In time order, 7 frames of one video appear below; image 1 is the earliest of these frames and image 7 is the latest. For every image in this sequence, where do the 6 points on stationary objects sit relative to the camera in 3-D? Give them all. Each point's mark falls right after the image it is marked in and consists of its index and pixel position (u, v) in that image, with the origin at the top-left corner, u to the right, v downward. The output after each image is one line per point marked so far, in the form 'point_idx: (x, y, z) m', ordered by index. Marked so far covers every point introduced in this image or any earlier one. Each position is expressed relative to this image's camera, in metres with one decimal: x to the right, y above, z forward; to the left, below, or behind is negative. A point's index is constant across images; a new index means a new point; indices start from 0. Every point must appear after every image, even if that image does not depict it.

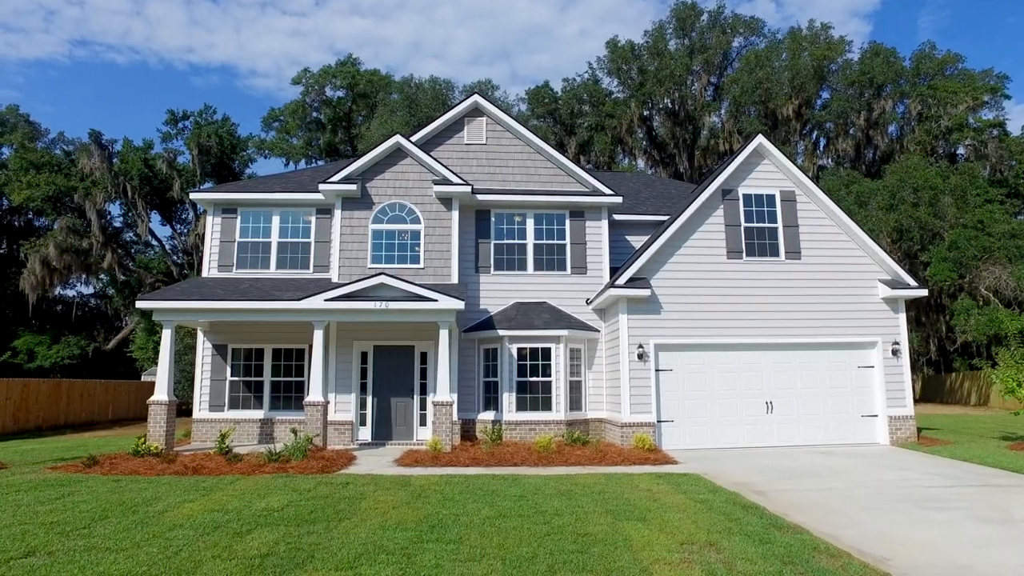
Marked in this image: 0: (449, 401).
0: (-1.2, -2.1, +13.0) m
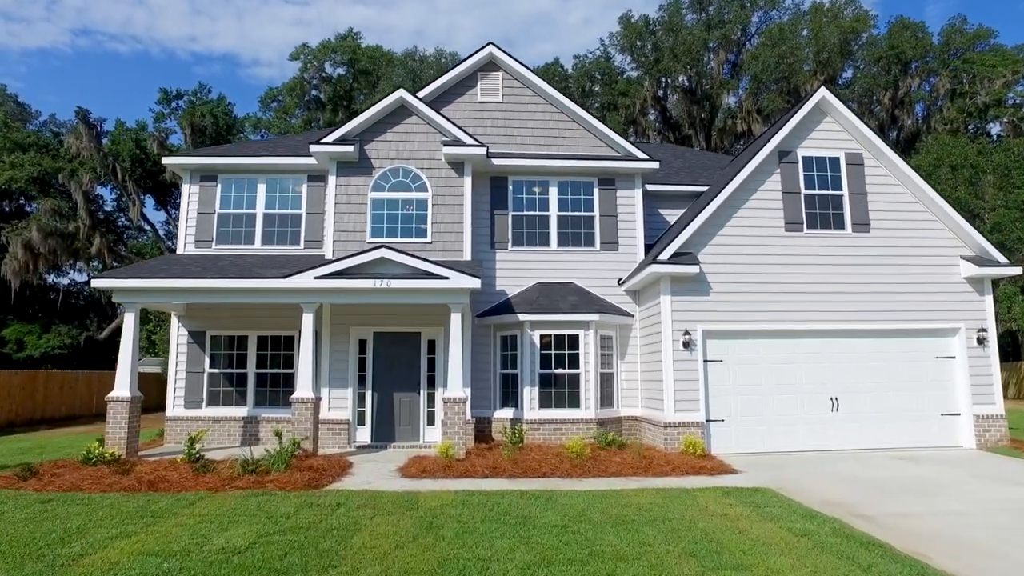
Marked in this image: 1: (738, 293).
0: (-0.8, -1.7, +11.0) m
1: (+3.8, -0.1, +12.2) m
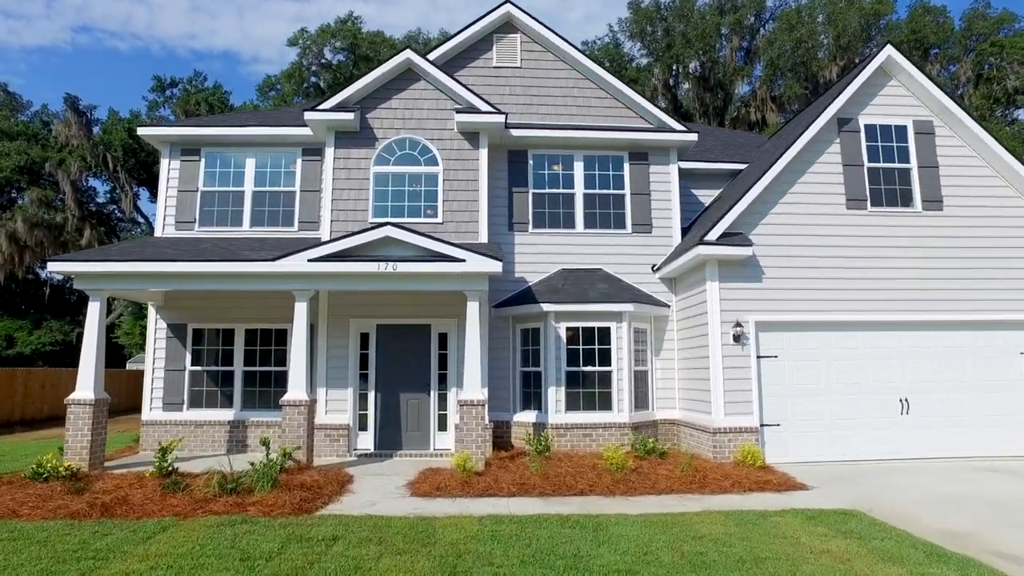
0: (-0.4, -1.5, +9.5) m
1: (+4.2, +0.1, +10.6) m
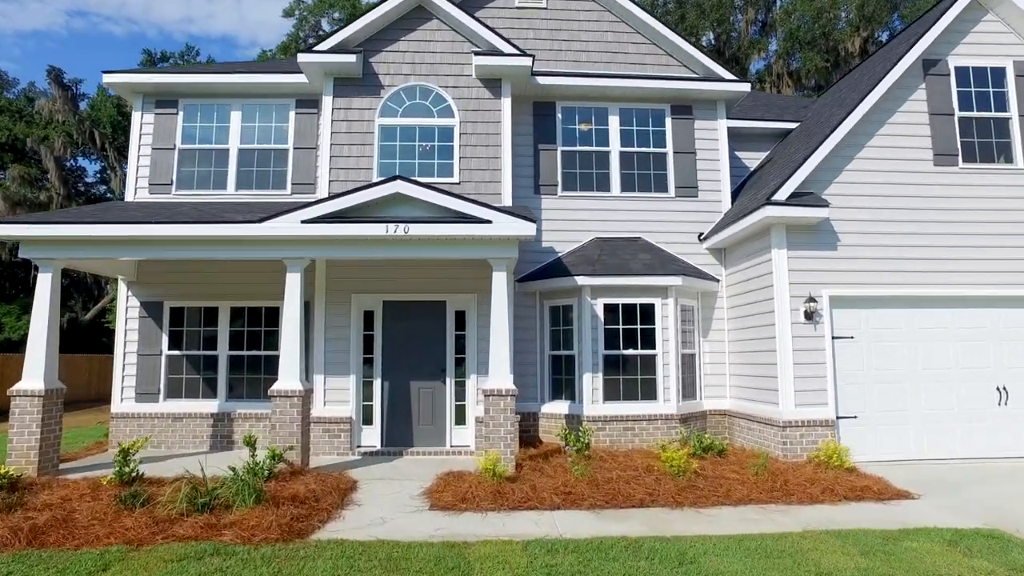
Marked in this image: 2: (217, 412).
0: (0.0, -1.1, +7.9) m
1: (+4.5, +0.5, +9.0) m
2: (-4.0, -1.7, +9.9) m
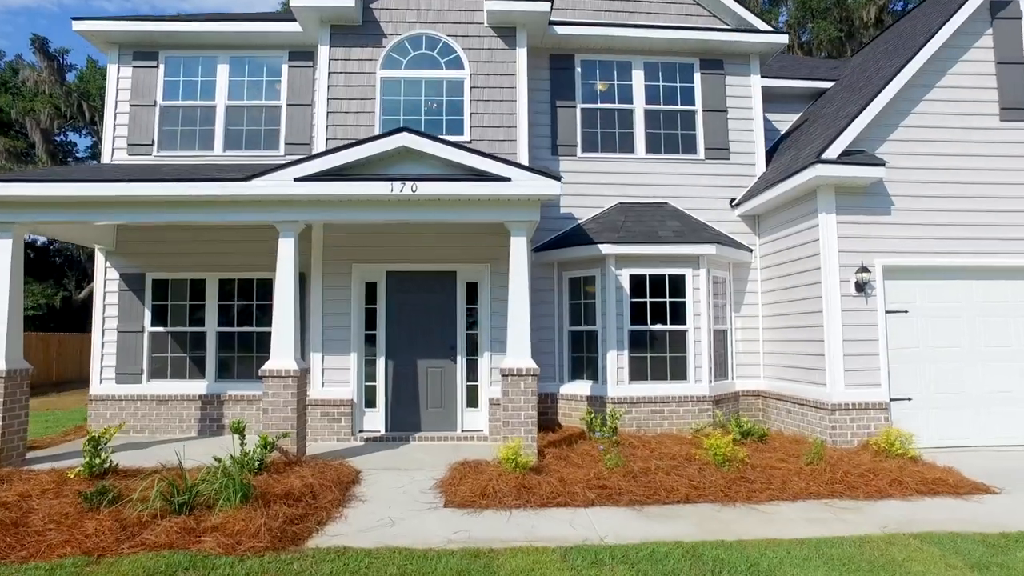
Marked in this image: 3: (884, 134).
0: (+0.2, -0.8, +7.0) m
1: (+4.8, +0.9, +8.1) m
2: (-3.8, -1.3, +9.0) m
3: (+4.2, +1.7, +8.2) m
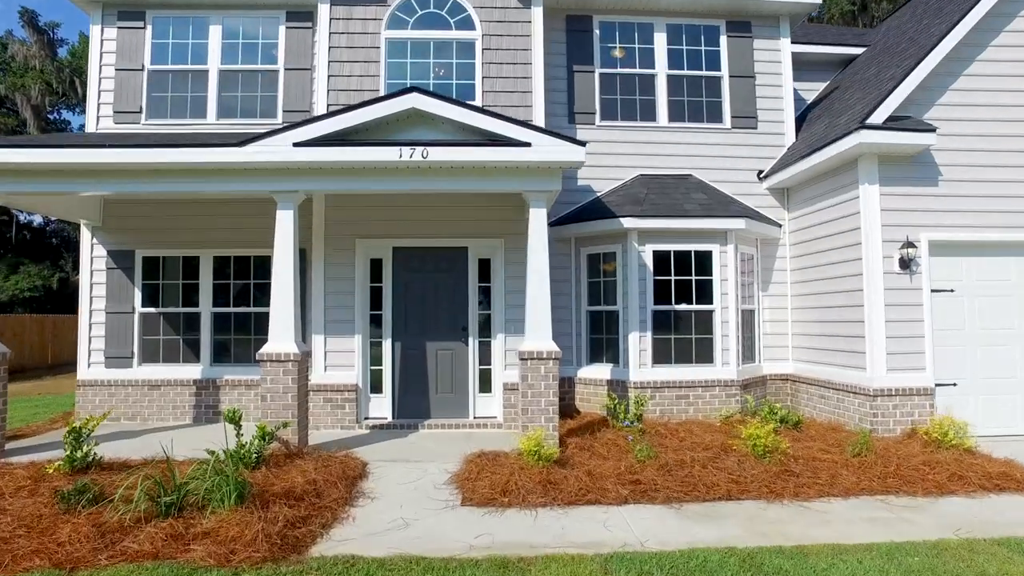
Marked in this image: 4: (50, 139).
0: (+0.3, -0.6, +6.5) m
1: (+4.9, +1.1, +7.5) m
2: (-3.7, -1.1, +8.5) m
3: (+4.4, +2.0, +7.5) m
4: (-4.5, +1.4, +7.0) m
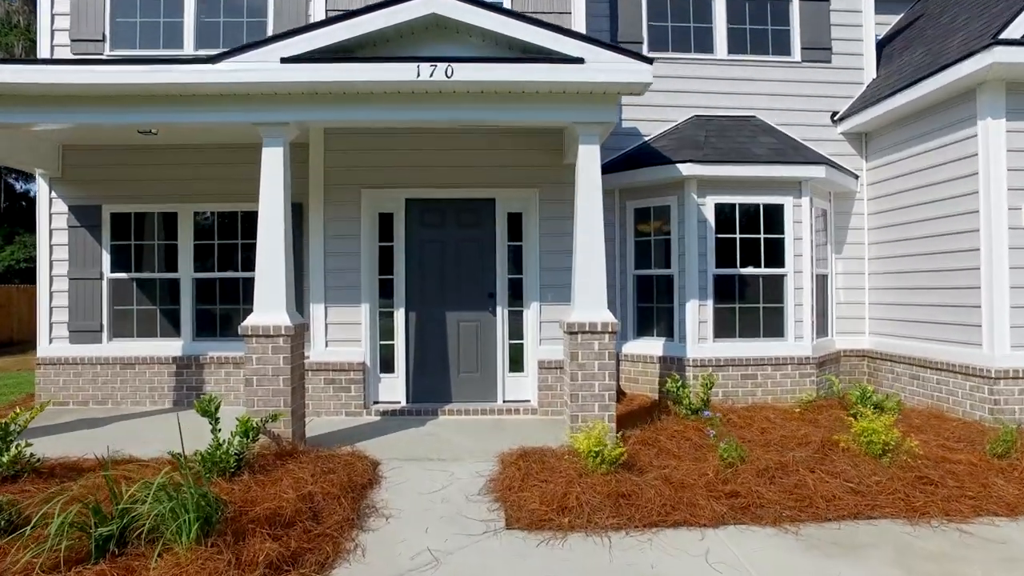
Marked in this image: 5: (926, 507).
0: (+0.7, -0.3, +5.2) m
1: (+5.3, +1.5, +6.2) m
2: (-3.3, -0.7, +7.2) m
3: (+4.7, +2.3, +6.1) m
4: (-4.1, +1.7, +5.7) m
5: (+2.3, -1.2, +4.0) m
